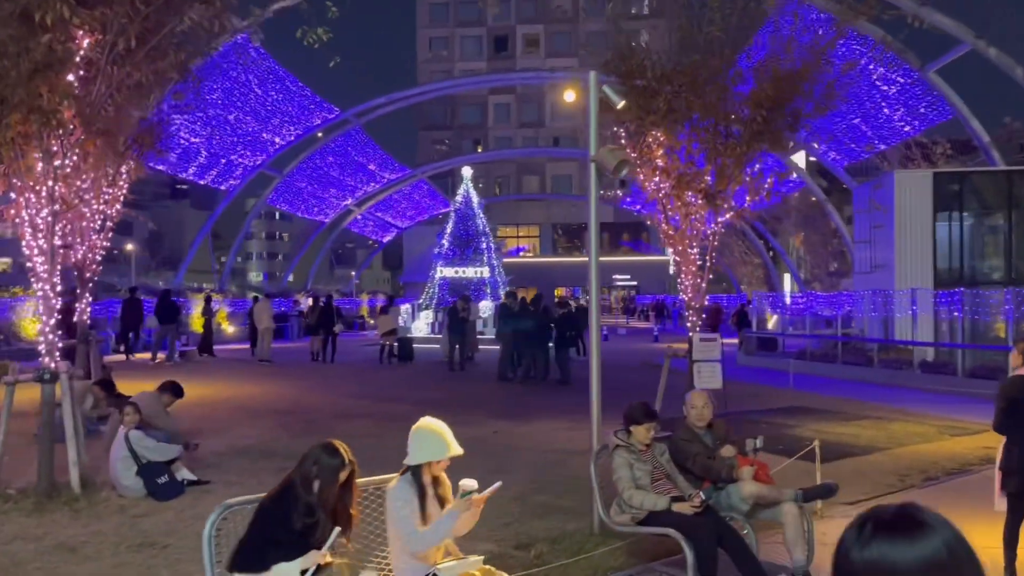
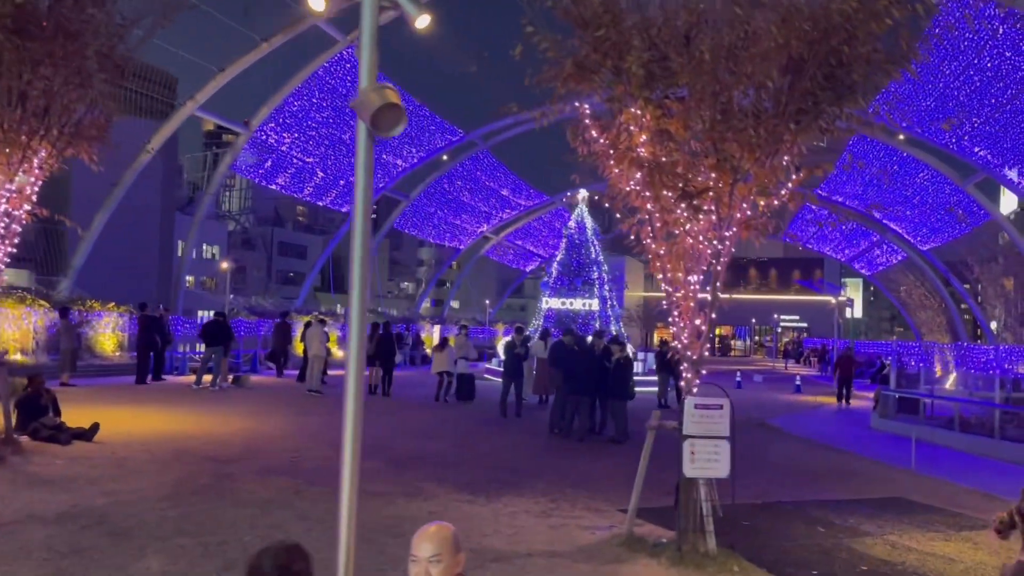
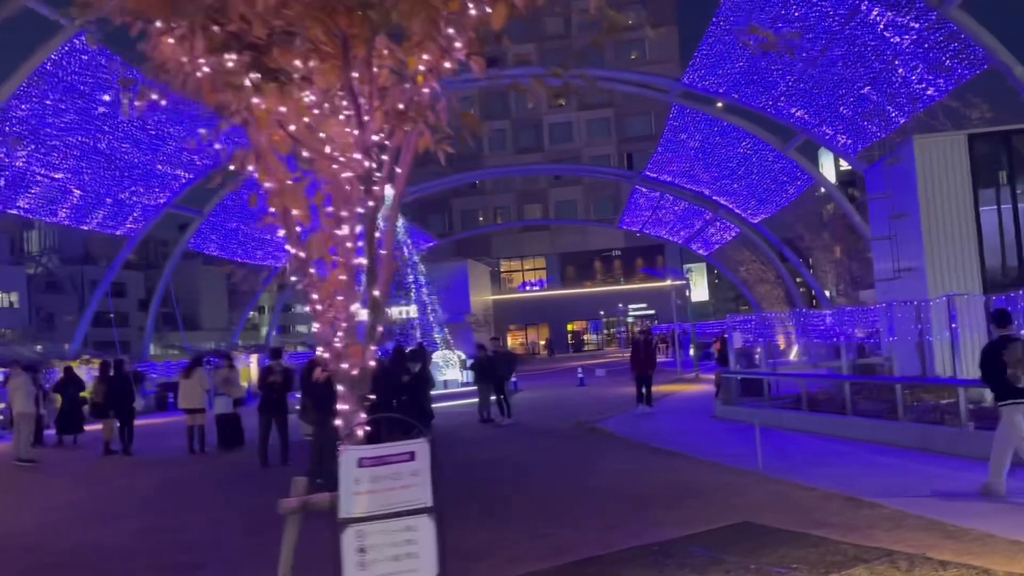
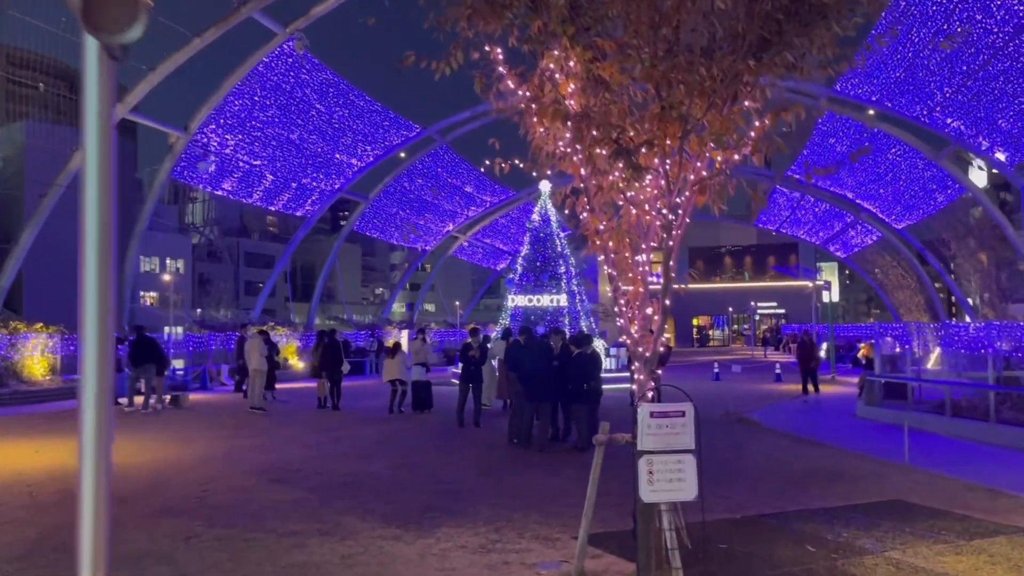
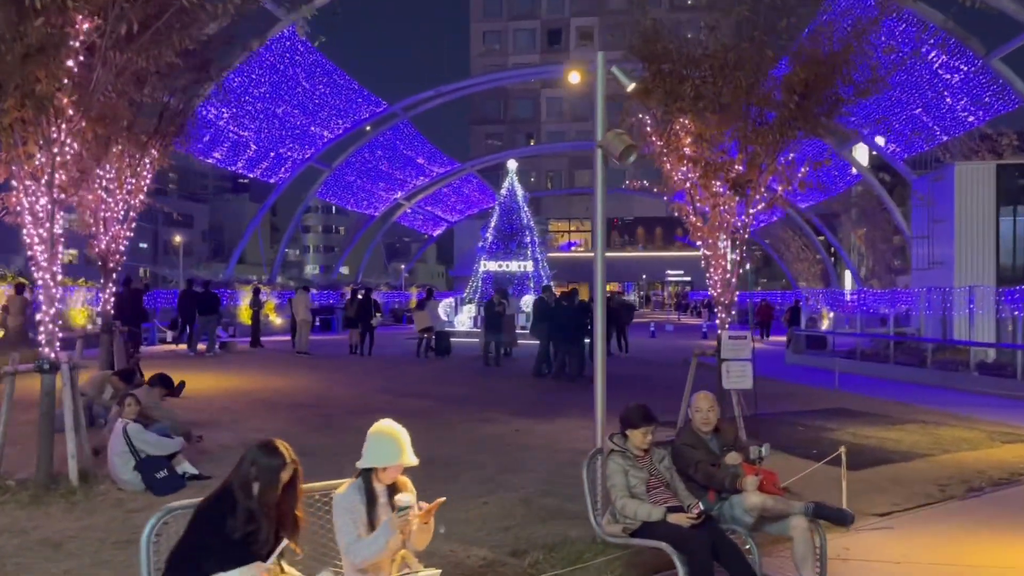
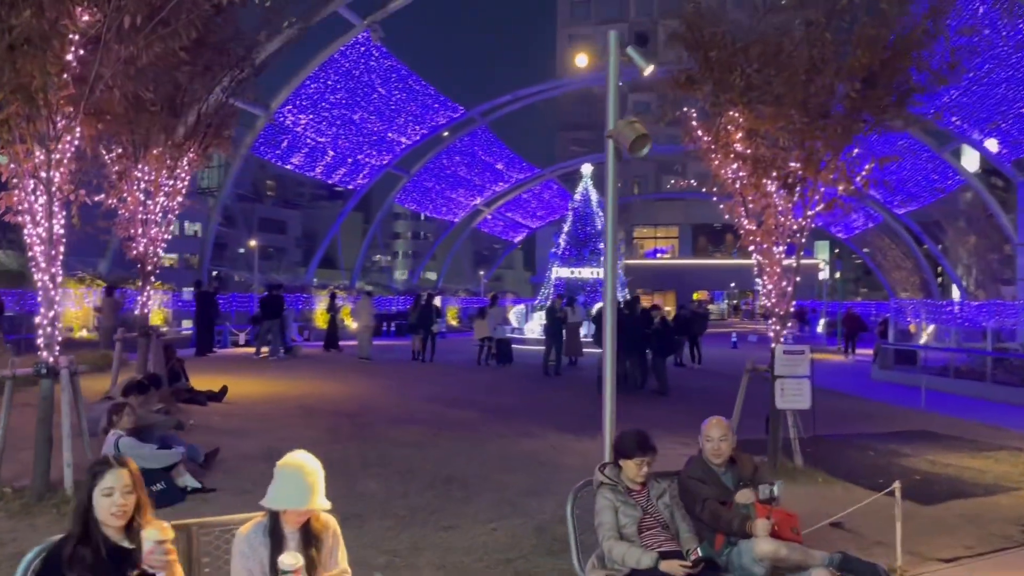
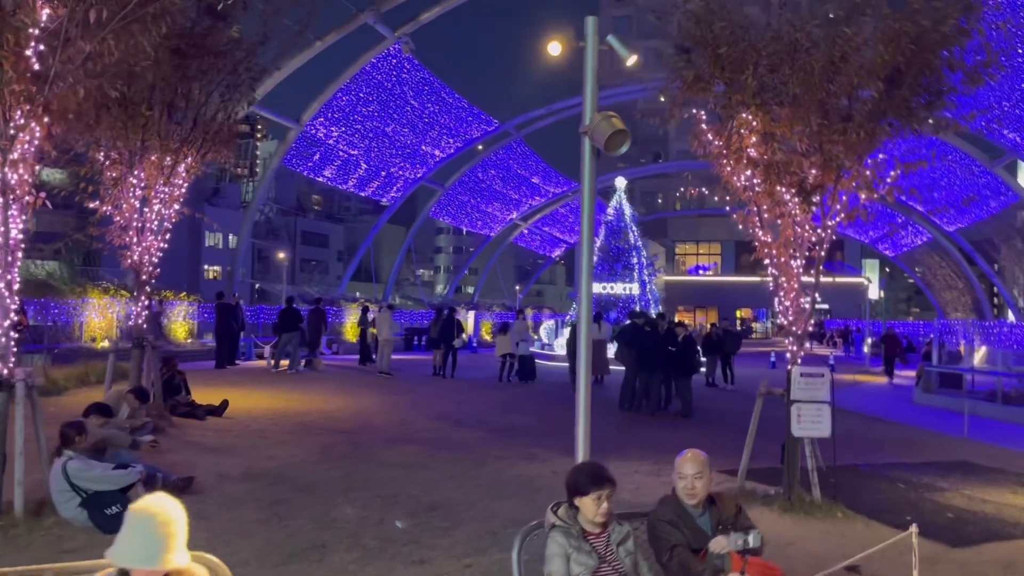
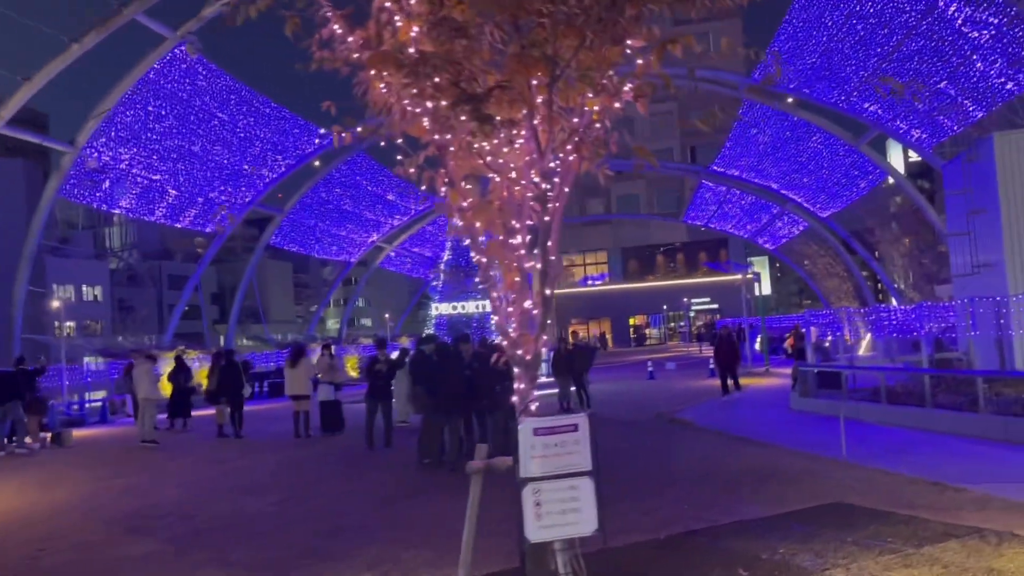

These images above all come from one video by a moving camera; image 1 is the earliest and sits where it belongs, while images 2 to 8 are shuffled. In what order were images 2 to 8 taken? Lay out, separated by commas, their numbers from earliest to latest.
5, 6, 7, 2, 4, 8, 3
